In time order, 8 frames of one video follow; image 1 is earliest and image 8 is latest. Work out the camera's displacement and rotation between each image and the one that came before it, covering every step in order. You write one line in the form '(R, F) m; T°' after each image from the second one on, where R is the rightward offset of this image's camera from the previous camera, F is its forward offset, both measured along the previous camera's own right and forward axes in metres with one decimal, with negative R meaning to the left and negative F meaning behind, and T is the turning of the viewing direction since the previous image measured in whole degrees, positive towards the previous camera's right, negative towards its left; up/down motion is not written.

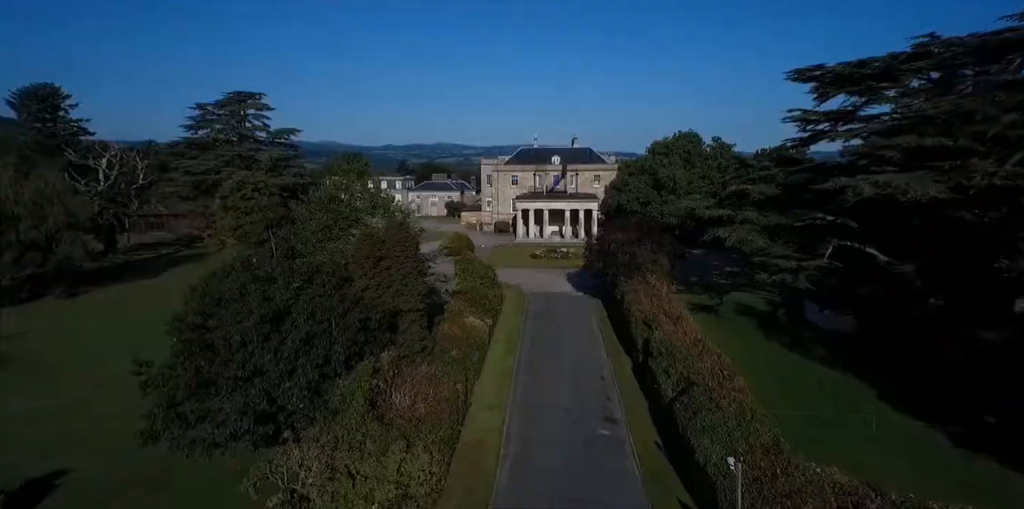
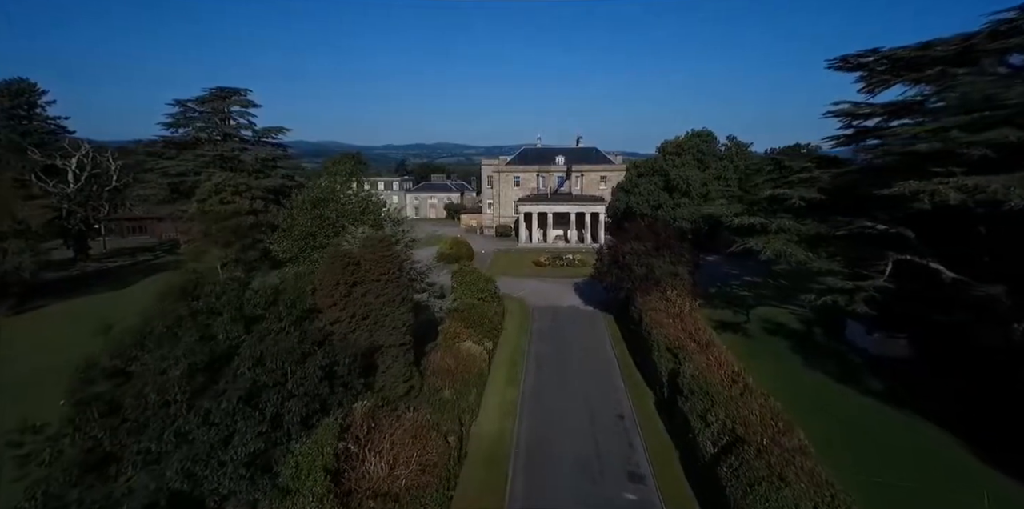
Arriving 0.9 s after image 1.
(-0.1, +2.6) m; 0°
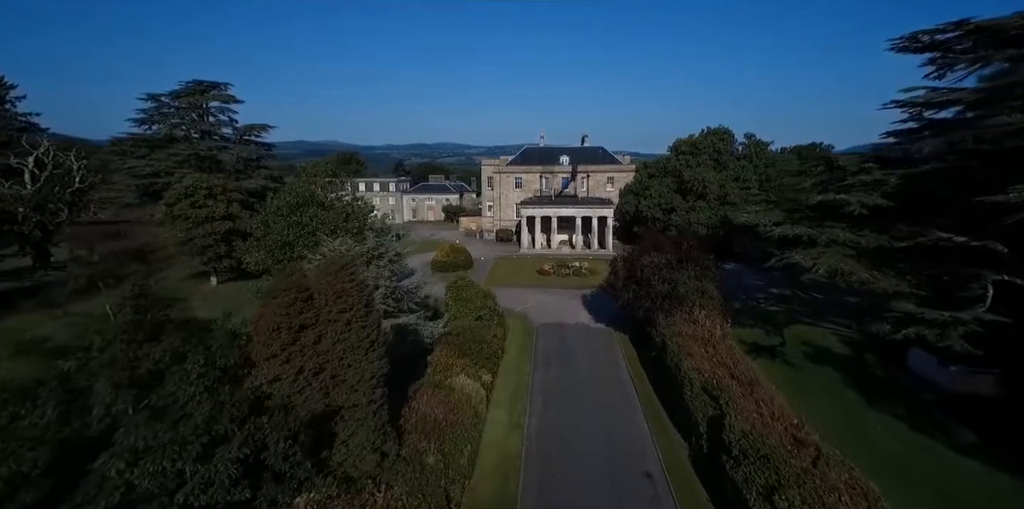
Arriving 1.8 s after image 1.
(-0.1, +3.0) m; 0°
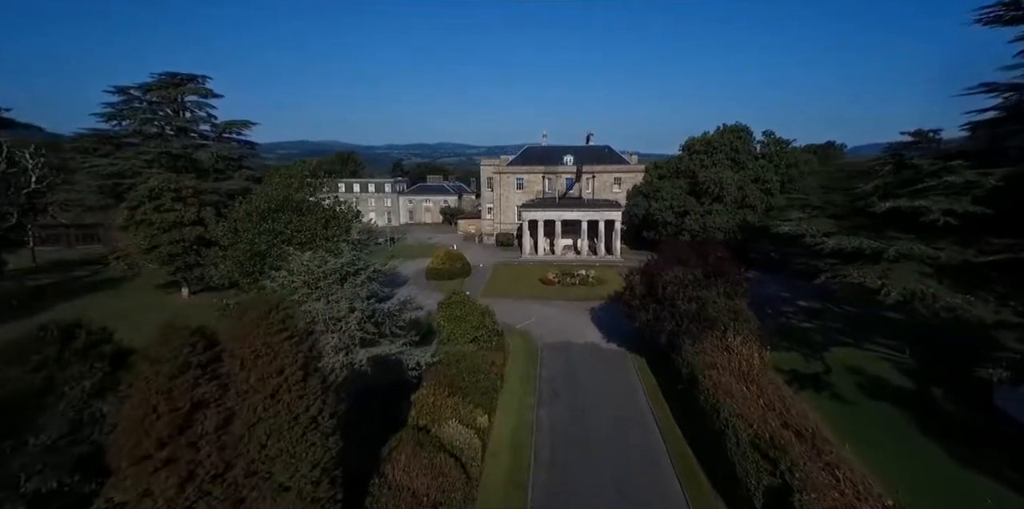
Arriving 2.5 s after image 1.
(0.0, +2.8) m; 0°
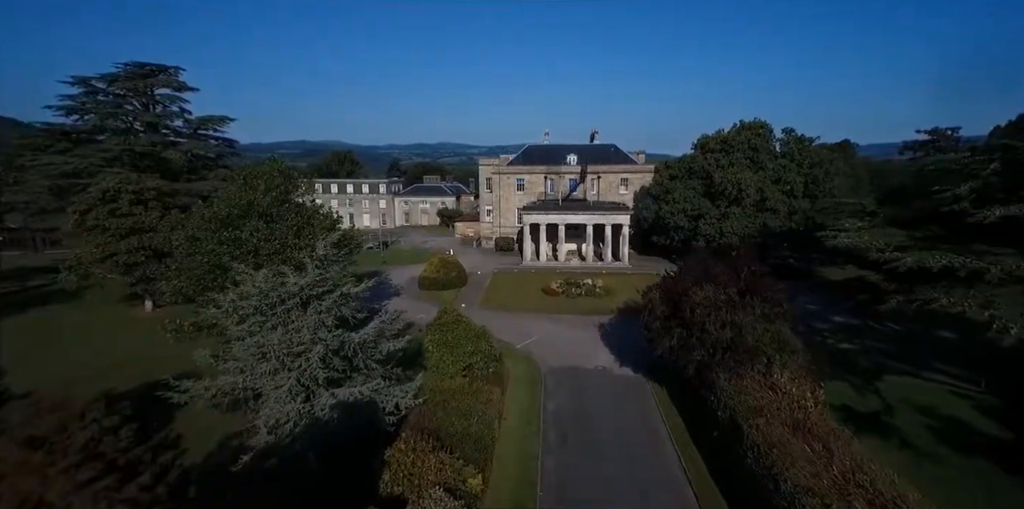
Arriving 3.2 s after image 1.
(0.0, +2.8) m; 0°
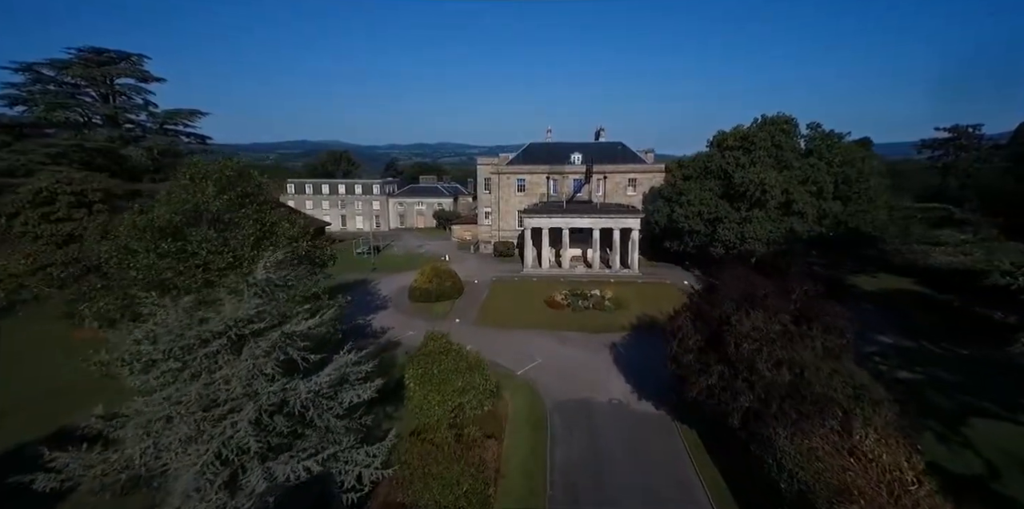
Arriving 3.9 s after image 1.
(0.0, +3.0) m; 0°
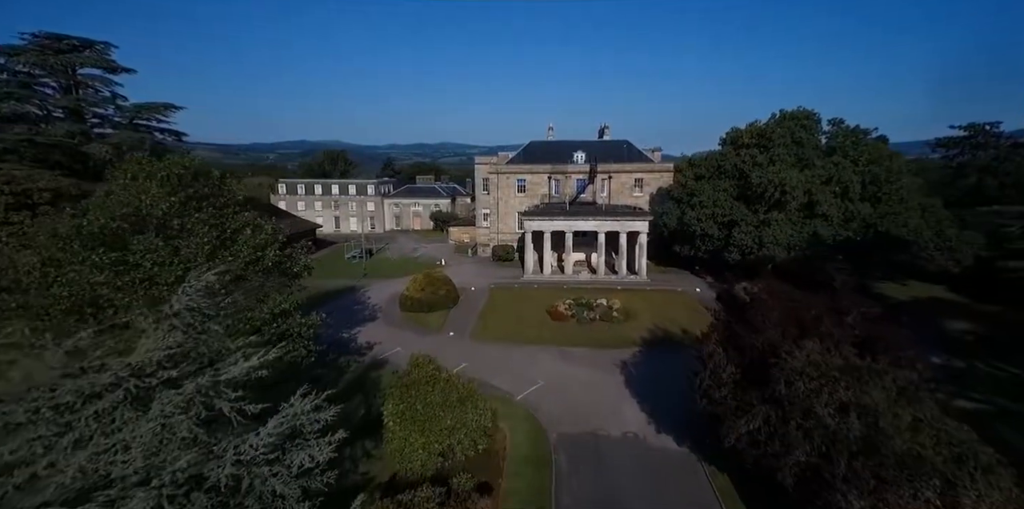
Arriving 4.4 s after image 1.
(0.0, +2.3) m; 0°
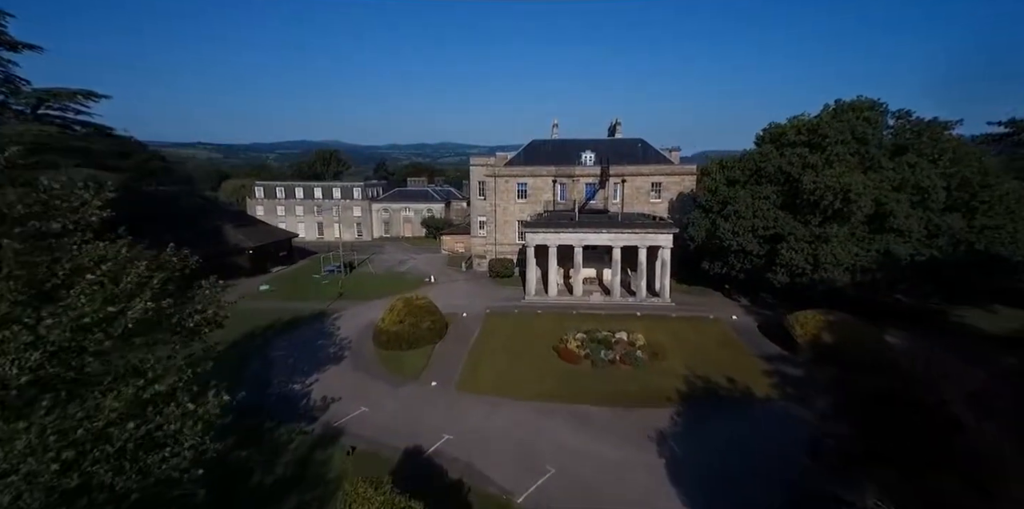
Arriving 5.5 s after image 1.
(0.0, +5.2) m; 0°
